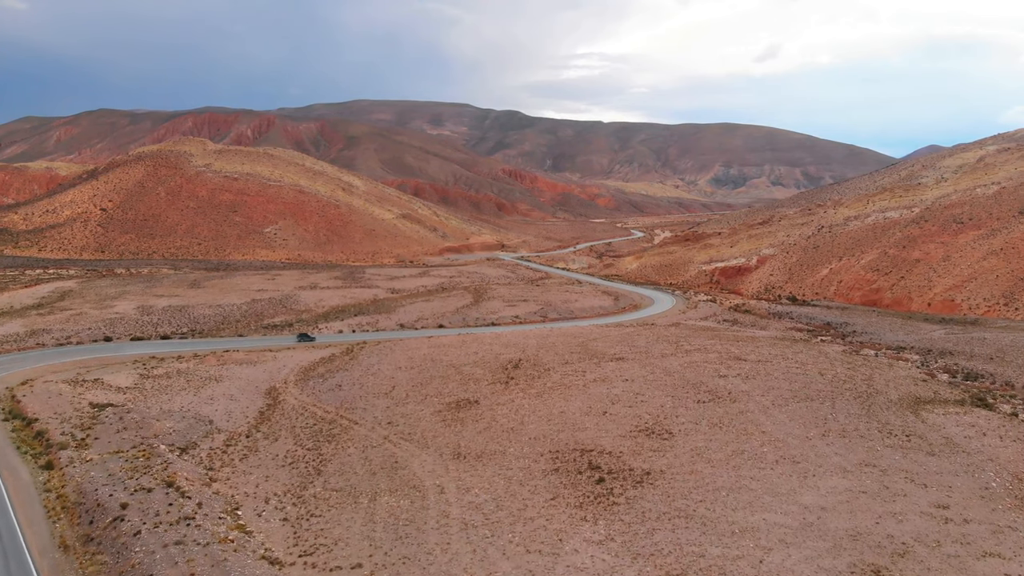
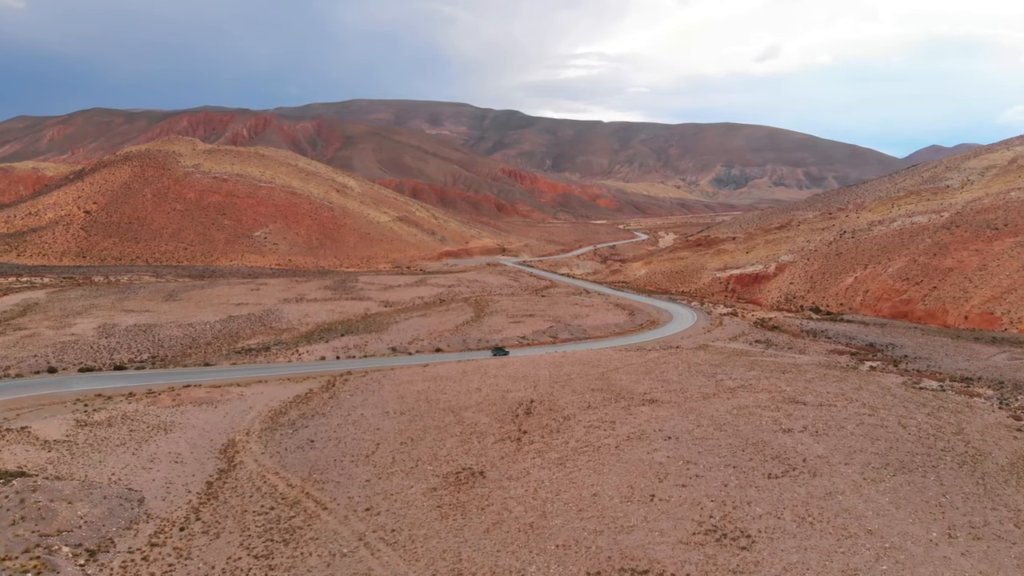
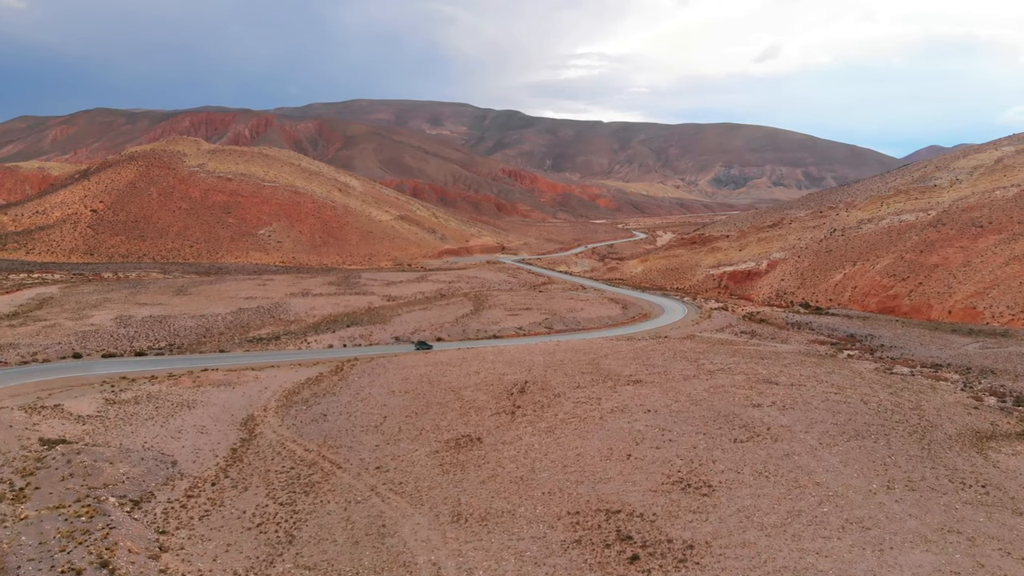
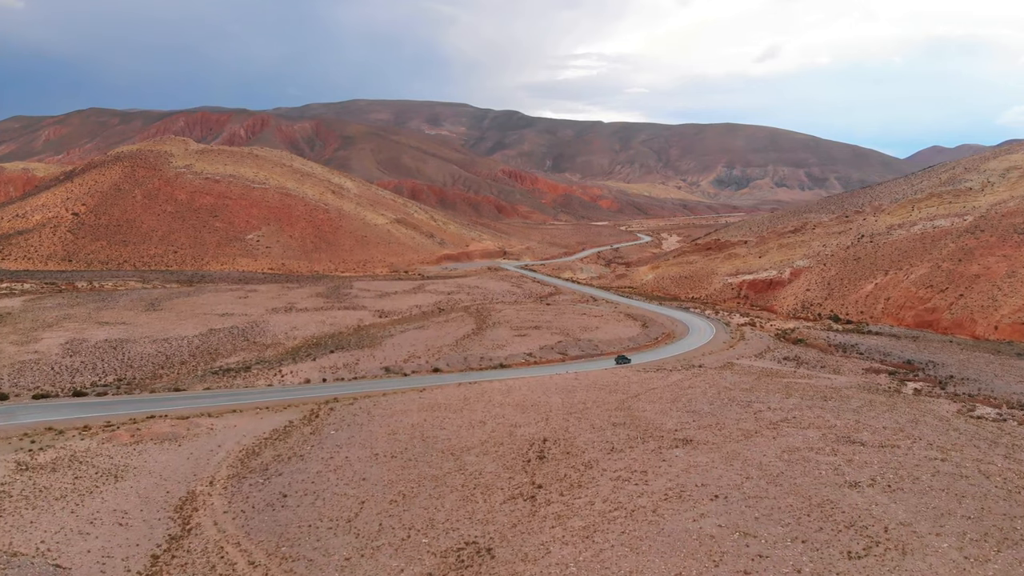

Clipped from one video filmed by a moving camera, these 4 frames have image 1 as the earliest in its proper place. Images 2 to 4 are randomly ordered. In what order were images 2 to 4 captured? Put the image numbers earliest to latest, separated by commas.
3, 2, 4
